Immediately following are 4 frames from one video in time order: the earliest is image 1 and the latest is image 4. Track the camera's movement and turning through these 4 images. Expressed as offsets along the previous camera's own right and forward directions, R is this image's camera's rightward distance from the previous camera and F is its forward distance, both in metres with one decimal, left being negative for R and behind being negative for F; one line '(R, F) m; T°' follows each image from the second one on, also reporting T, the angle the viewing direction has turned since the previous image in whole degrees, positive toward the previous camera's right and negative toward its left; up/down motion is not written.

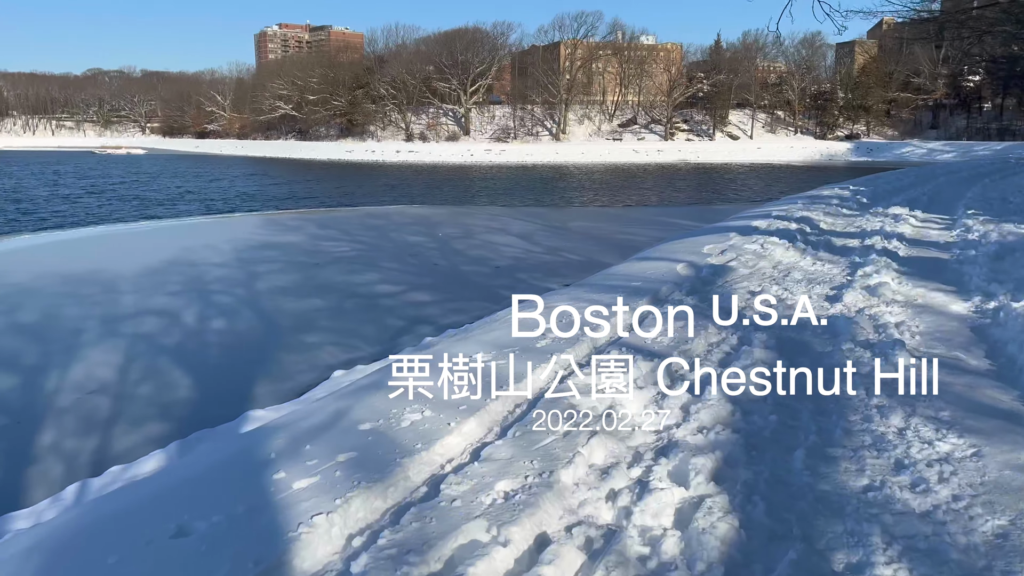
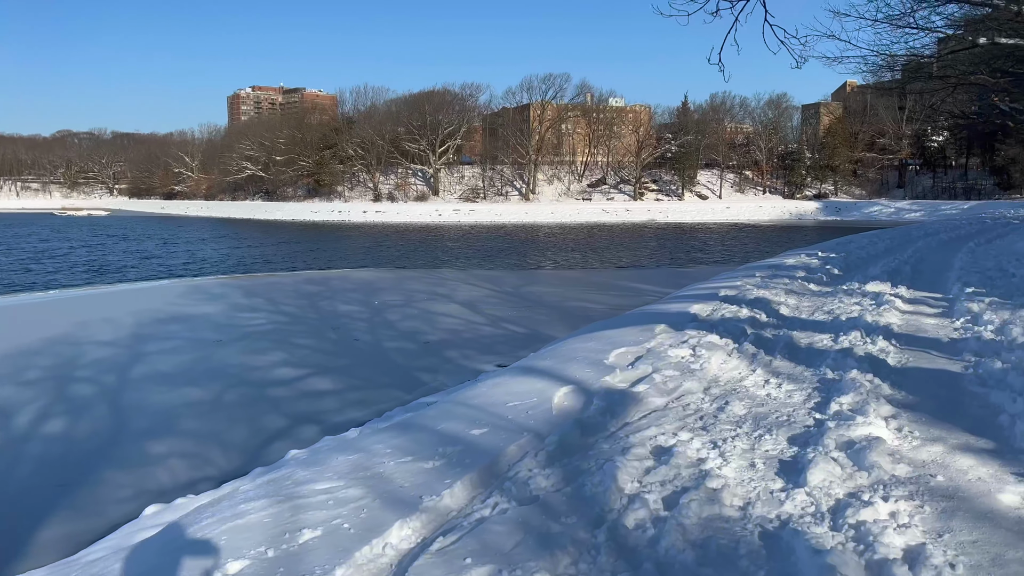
(+0.8, +1.7) m; +2°
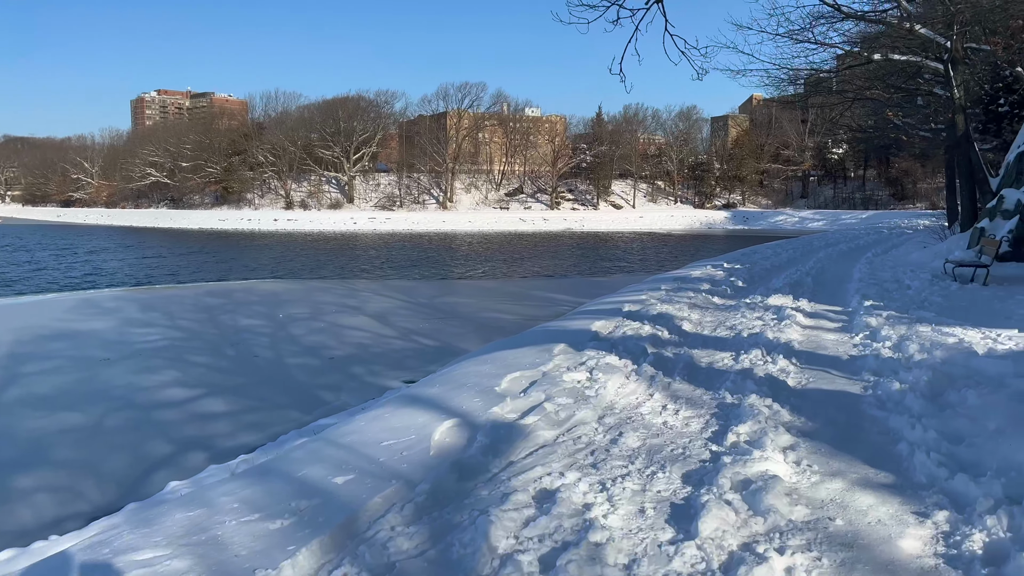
(+0.2, +0.3) m; +6°
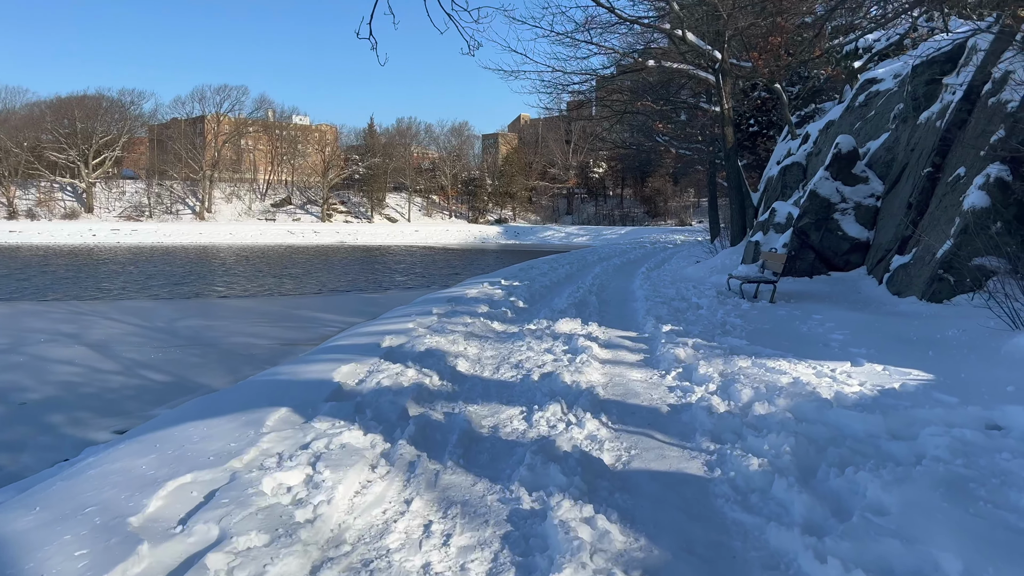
(+0.3, +1.3) m; +16°
